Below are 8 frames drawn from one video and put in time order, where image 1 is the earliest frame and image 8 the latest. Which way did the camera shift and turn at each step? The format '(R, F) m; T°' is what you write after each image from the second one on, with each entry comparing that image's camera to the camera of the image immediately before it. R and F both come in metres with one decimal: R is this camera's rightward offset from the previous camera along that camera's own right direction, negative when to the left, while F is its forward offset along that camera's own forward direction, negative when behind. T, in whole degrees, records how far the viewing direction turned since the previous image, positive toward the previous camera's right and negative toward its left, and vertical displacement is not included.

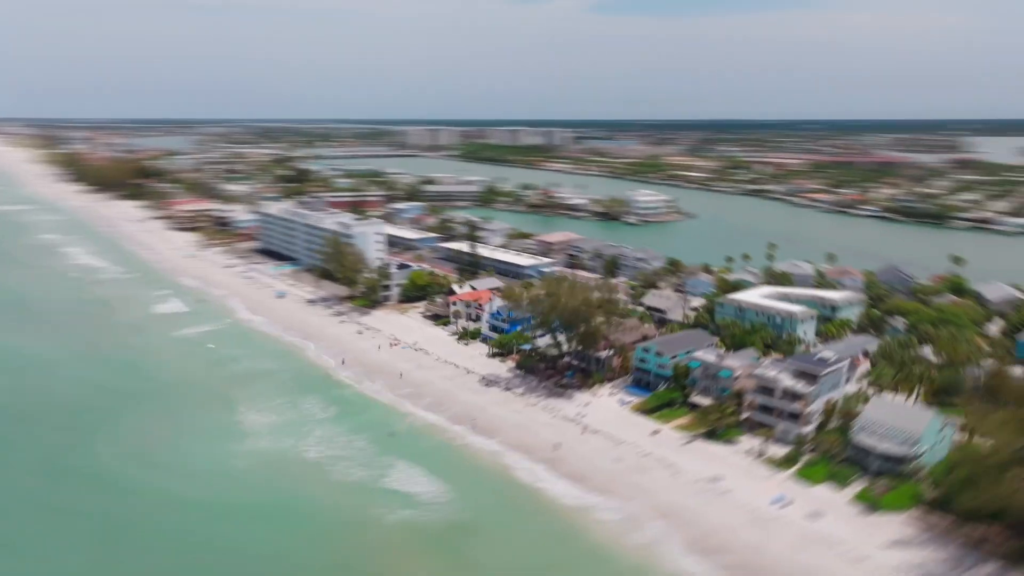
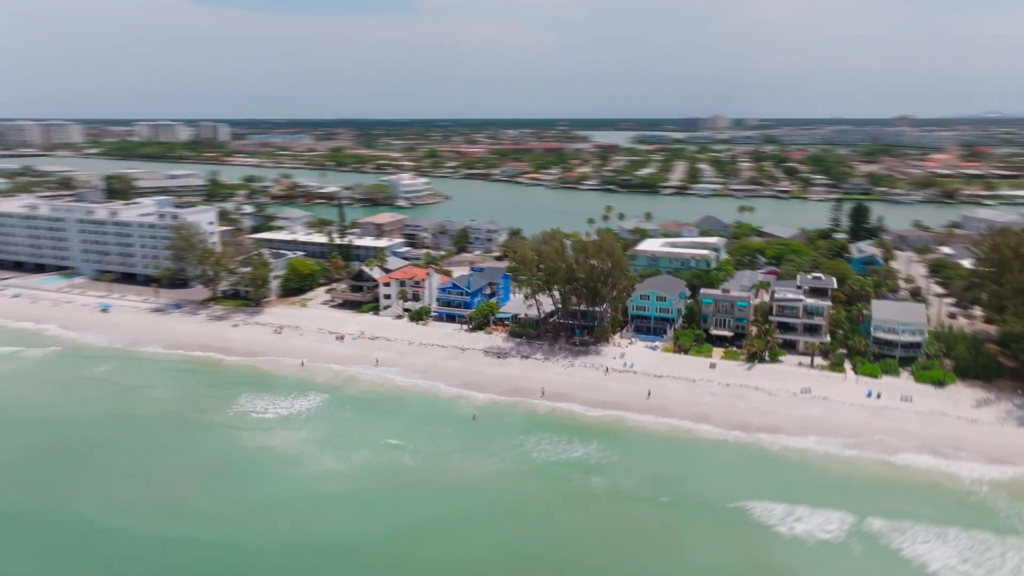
(-18.0, +7.1) m; +27°
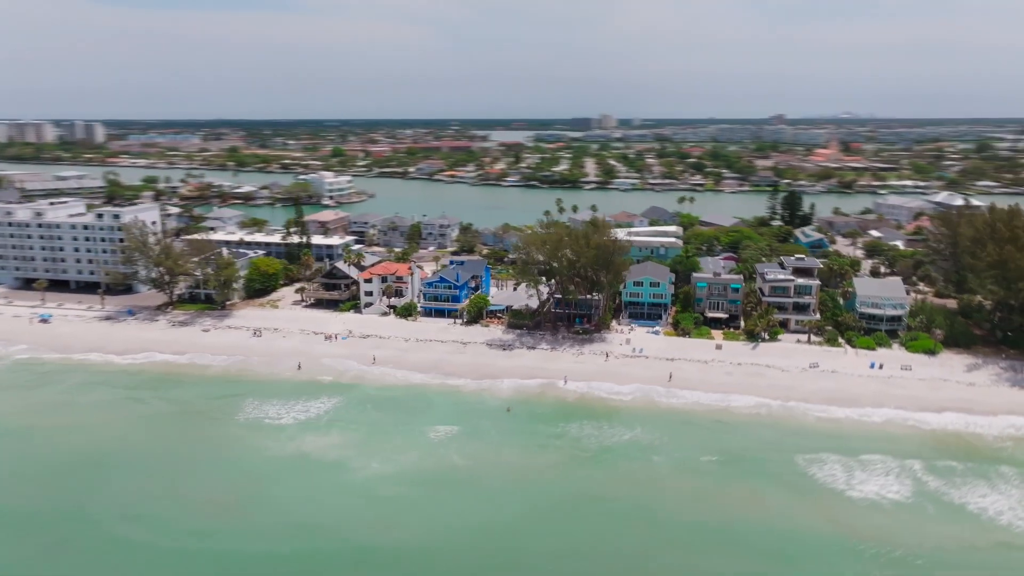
(-5.6, +1.1) m; +8°
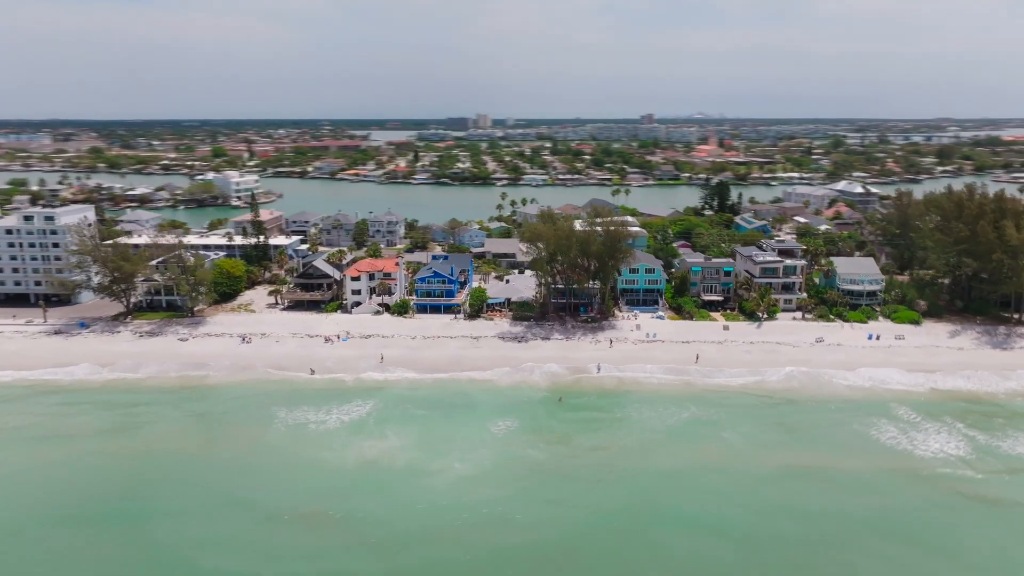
(-6.9, +1.3) m; +10°
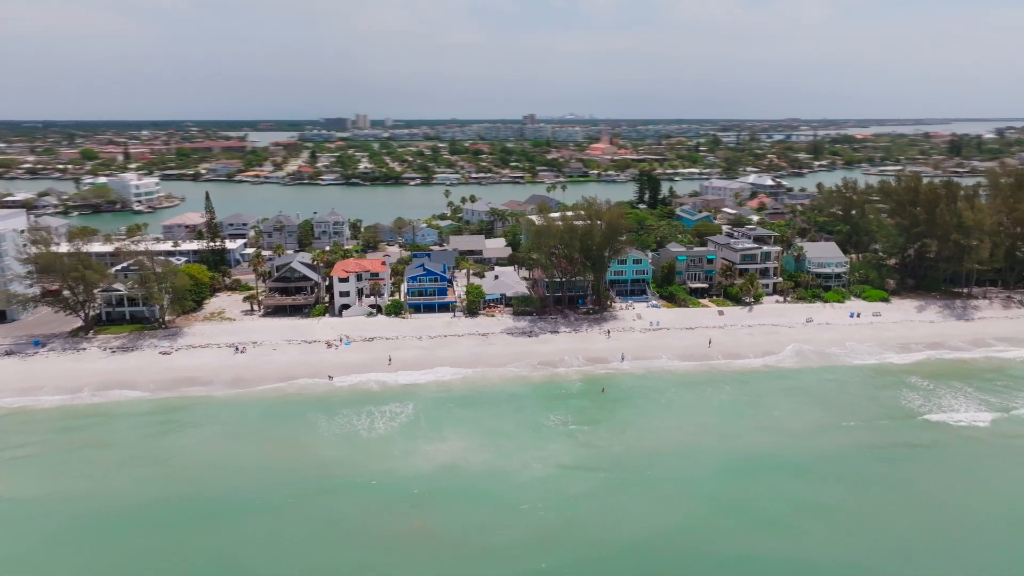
(-6.3, +1.0) m; +9°
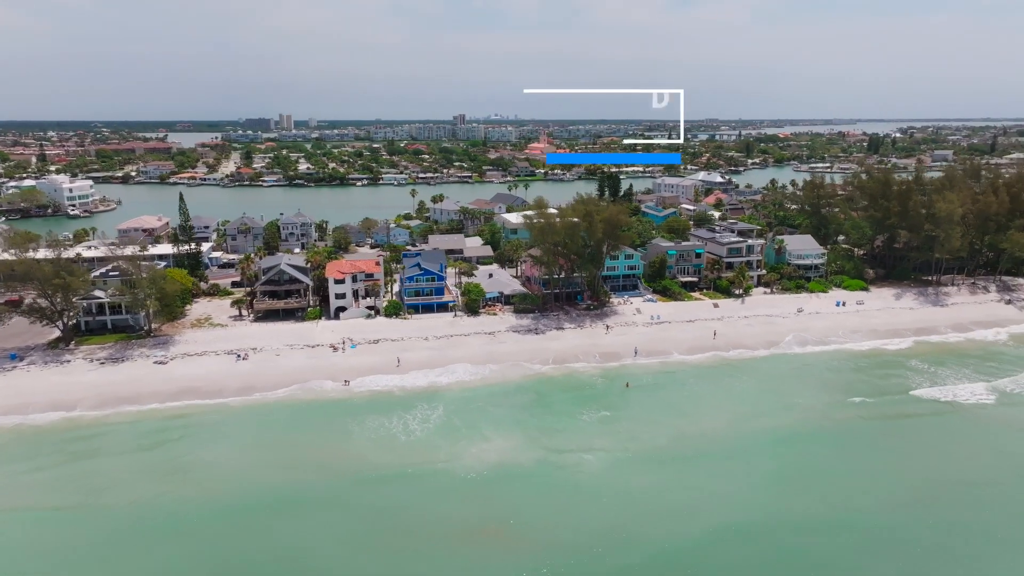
(-3.8, +0.4) m; +6°
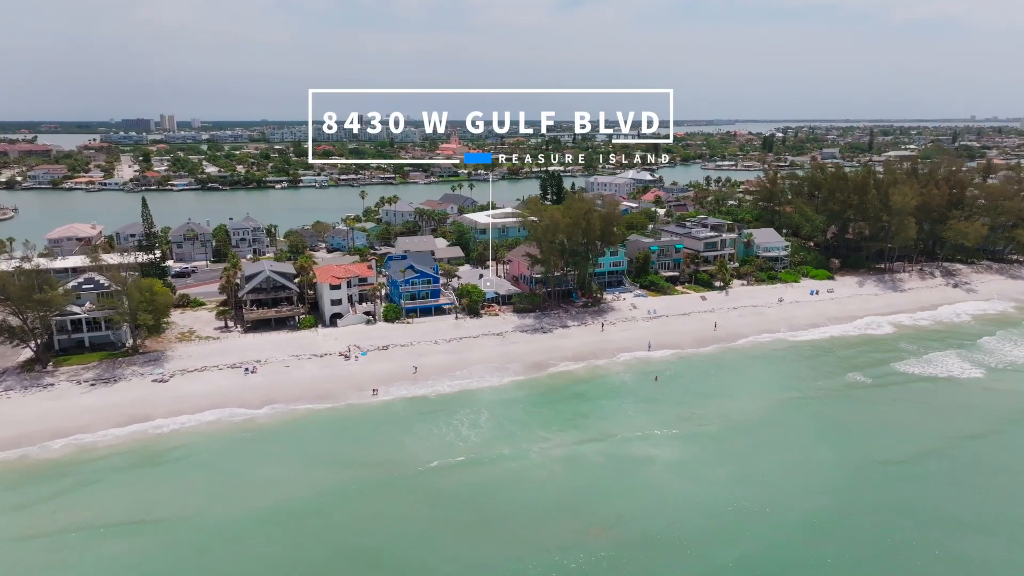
(-5.4, +0.6) m; +8°
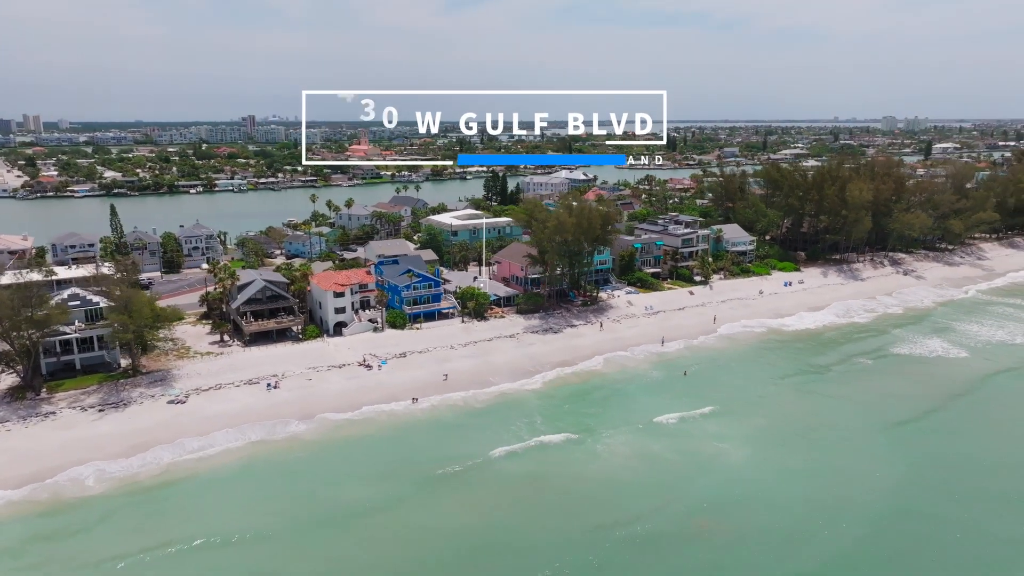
(-5.5, +0.6) m; +8°
